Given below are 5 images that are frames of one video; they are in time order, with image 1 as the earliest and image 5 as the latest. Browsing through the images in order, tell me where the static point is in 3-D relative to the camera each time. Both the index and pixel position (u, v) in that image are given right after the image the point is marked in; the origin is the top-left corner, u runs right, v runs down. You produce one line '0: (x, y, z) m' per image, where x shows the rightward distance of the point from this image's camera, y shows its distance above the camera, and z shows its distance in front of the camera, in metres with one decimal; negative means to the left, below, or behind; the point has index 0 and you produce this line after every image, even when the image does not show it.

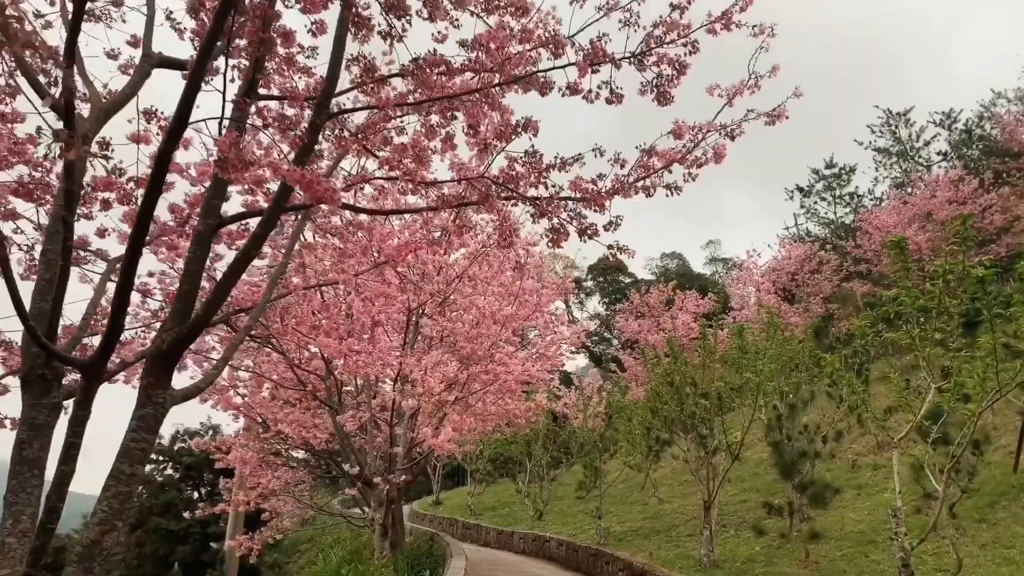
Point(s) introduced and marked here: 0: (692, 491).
0: (+2.8, -3.2, +12.9) m
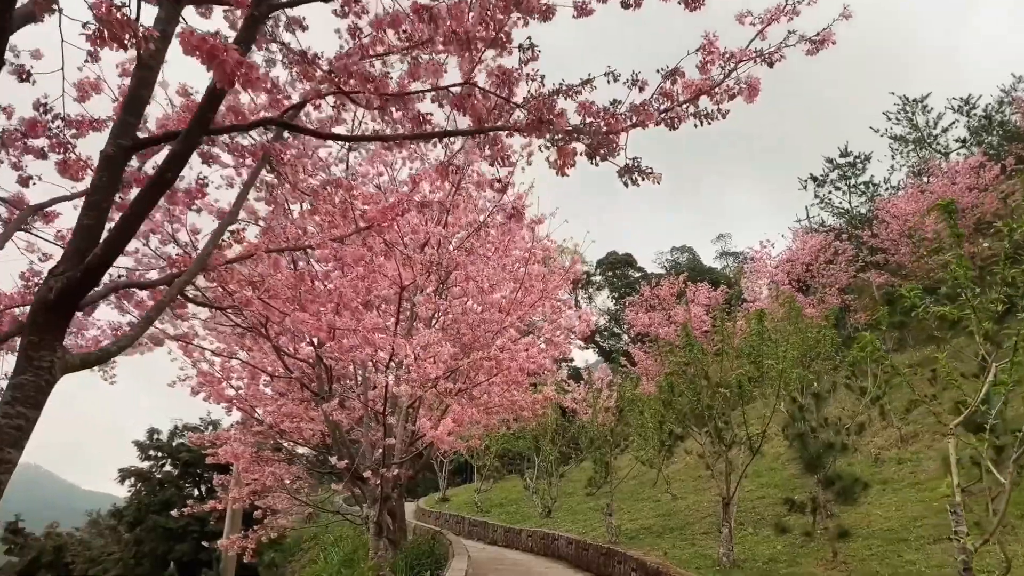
0: (+2.9, -3.0, +12.4) m
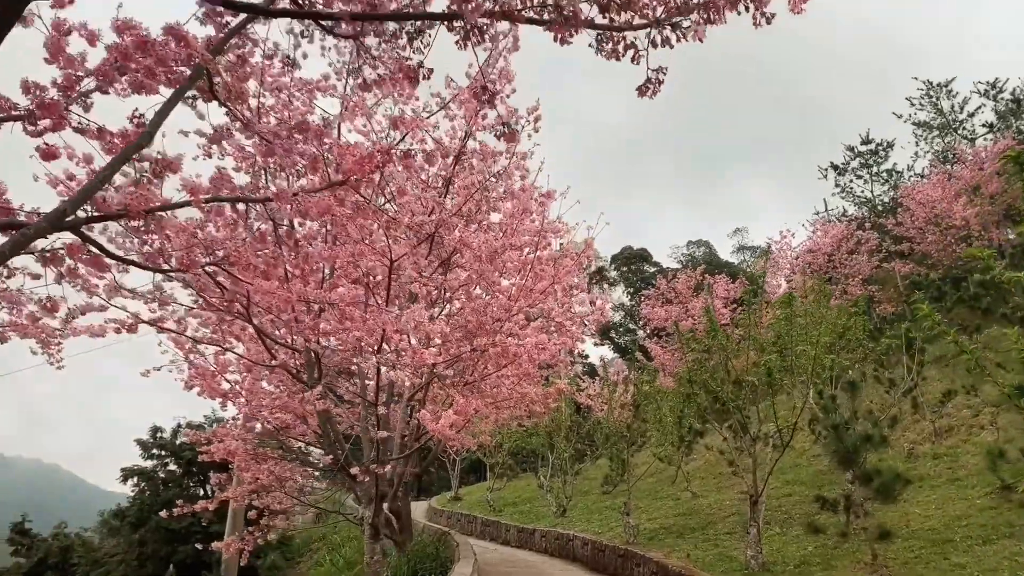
0: (+3.1, -2.8, +11.9) m
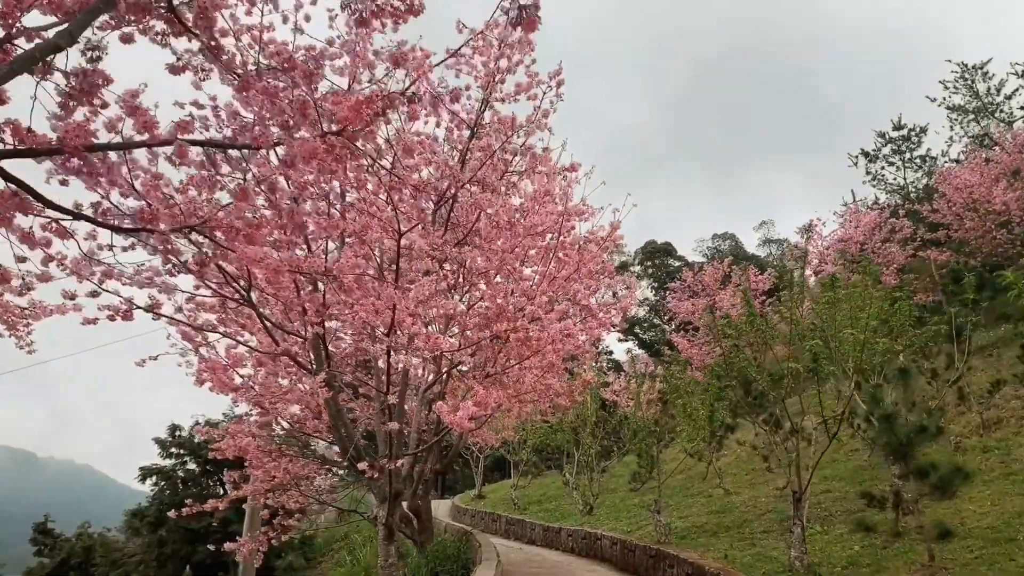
0: (+3.5, -2.7, +11.4) m
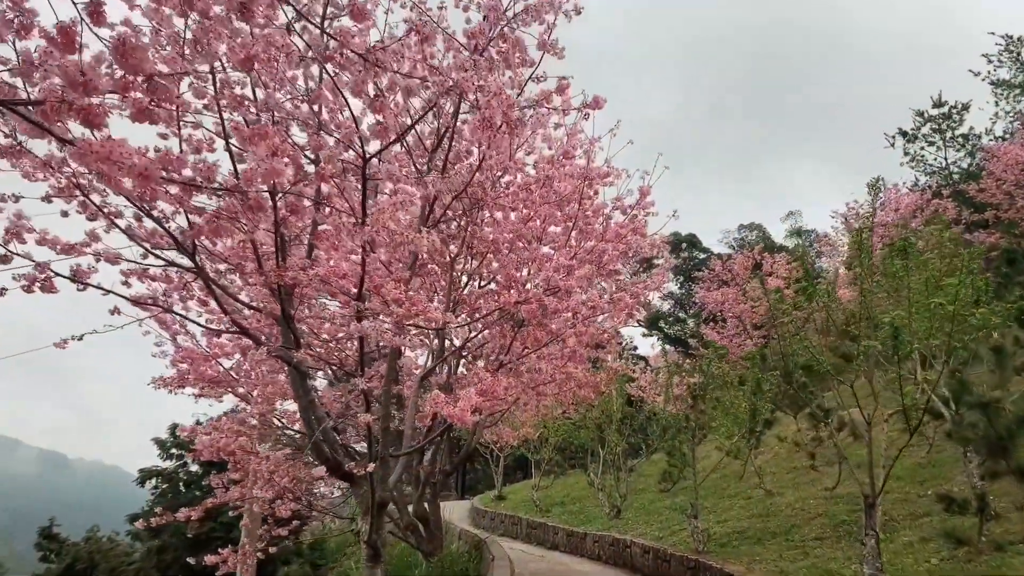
0: (+3.7, -2.4, +10.3) m
